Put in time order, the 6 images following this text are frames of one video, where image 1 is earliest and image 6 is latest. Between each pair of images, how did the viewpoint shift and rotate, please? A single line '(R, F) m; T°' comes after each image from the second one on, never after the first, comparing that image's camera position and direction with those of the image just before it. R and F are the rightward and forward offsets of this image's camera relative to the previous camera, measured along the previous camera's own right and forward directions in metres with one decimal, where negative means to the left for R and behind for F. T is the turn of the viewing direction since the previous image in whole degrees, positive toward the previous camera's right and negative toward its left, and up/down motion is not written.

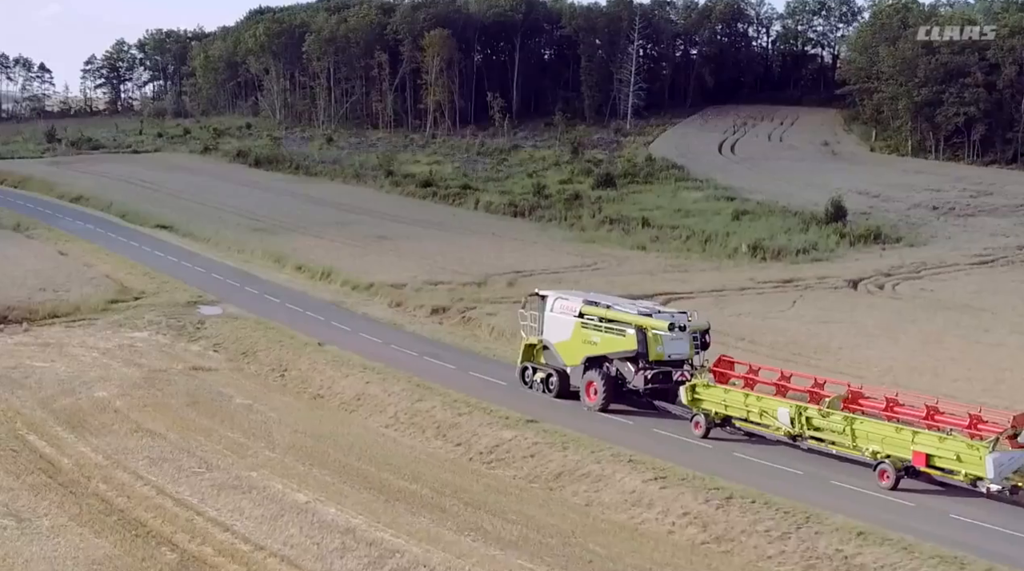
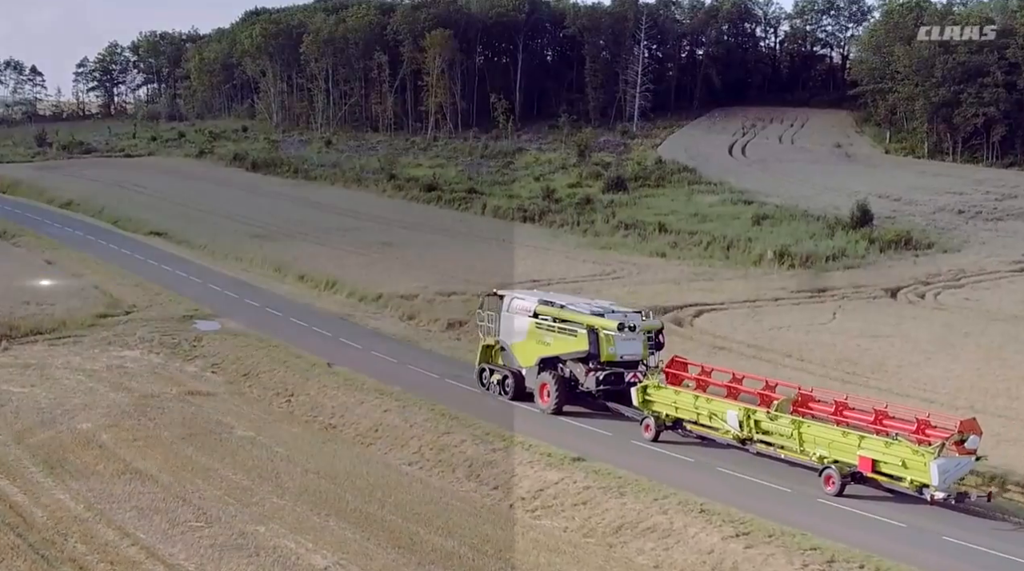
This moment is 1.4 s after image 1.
(-0.5, +2.3) m; 0°
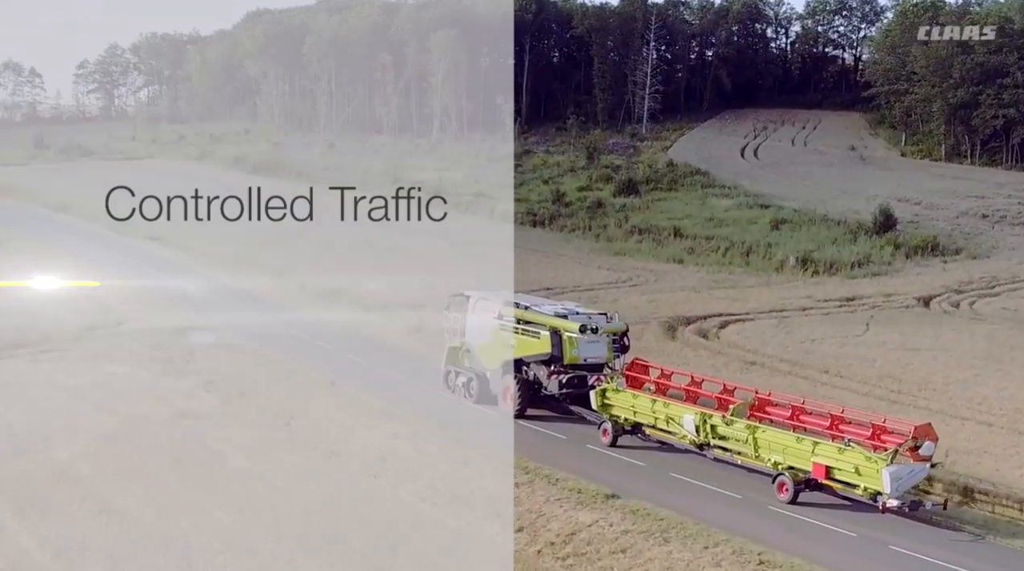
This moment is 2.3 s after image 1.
(-0.2, +1.7) m; 0°
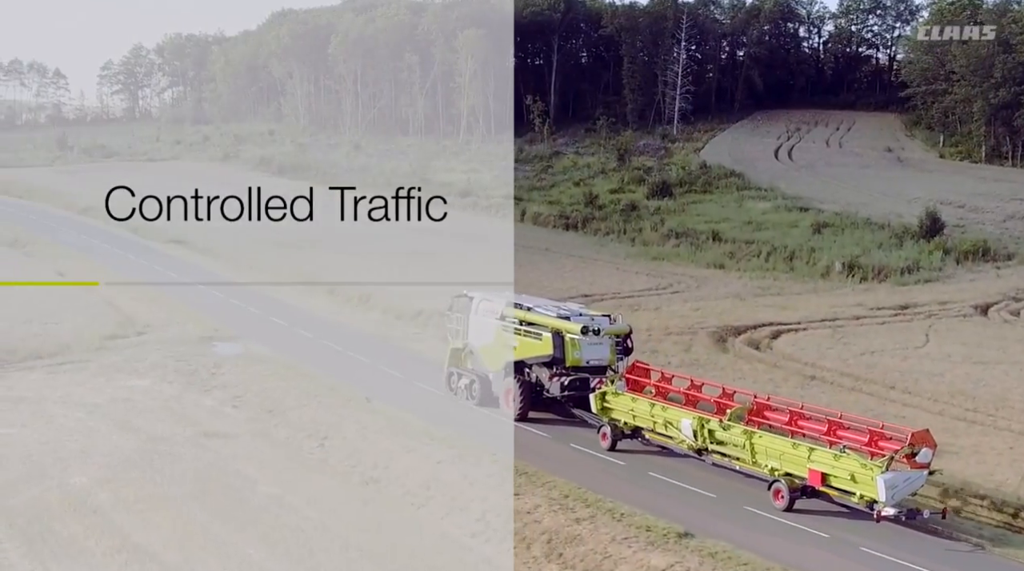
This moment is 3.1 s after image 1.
(-0.4, +1.3) m; -1°
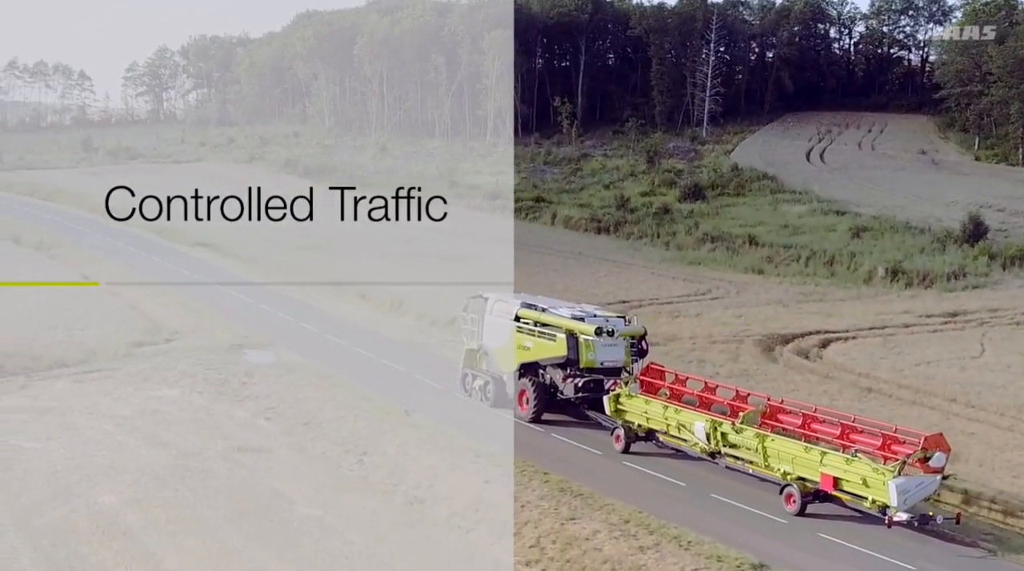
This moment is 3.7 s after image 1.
(-0.3, +0.9) m; -1°
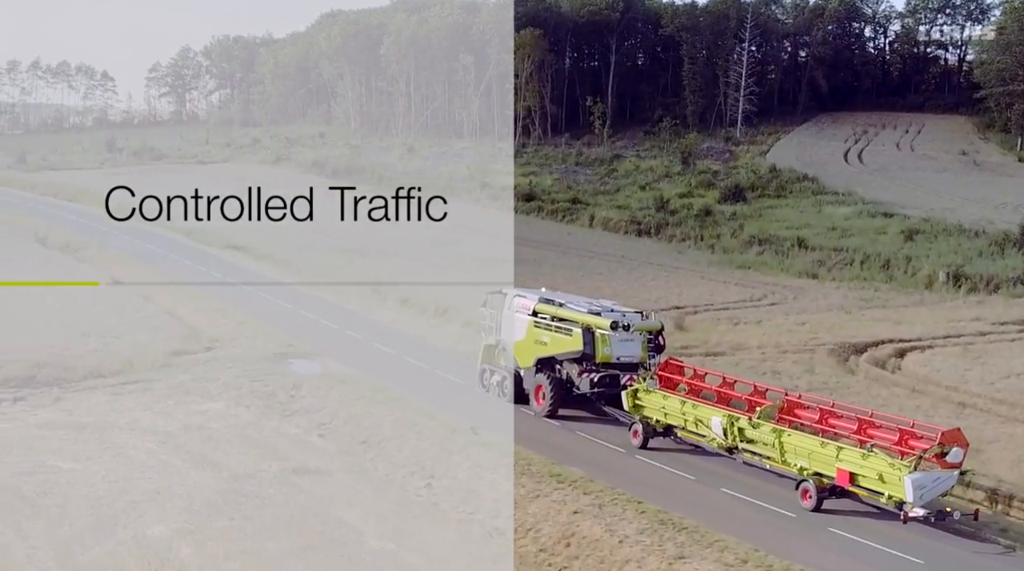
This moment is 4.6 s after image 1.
(-0.7, +1.4) m; -1°
